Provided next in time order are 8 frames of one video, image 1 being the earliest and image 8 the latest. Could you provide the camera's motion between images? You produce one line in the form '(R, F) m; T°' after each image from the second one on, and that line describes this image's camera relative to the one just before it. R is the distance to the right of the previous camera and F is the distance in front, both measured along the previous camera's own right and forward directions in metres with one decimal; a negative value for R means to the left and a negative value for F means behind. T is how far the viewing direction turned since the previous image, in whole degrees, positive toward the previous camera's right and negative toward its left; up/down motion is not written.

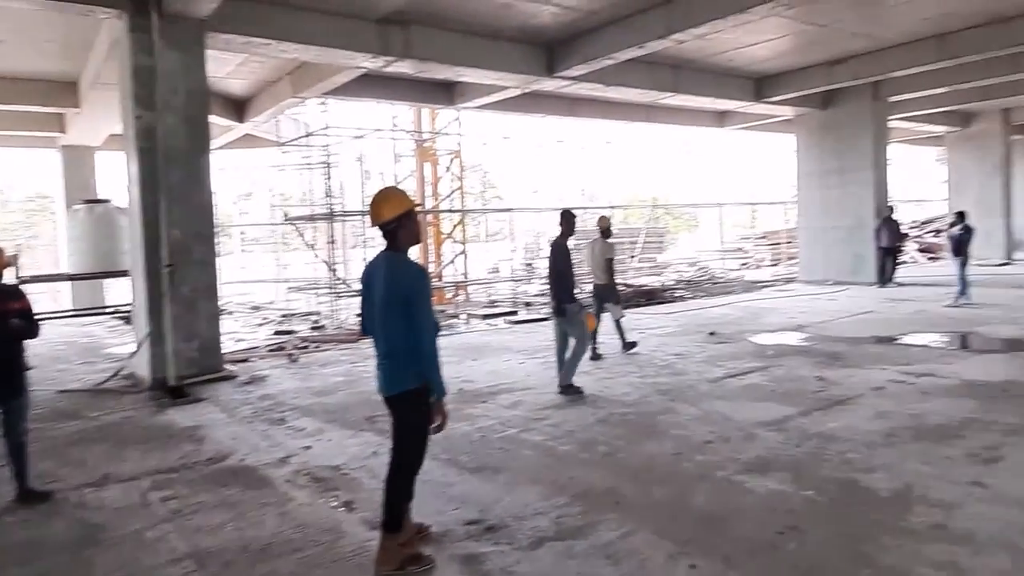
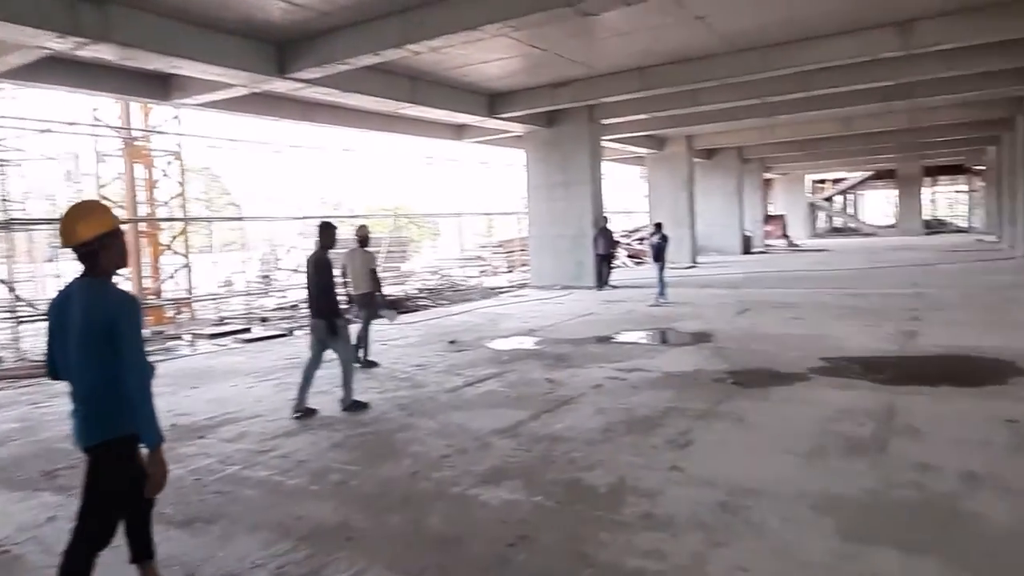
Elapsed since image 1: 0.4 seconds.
(+0.1, +0.1) m; +21°
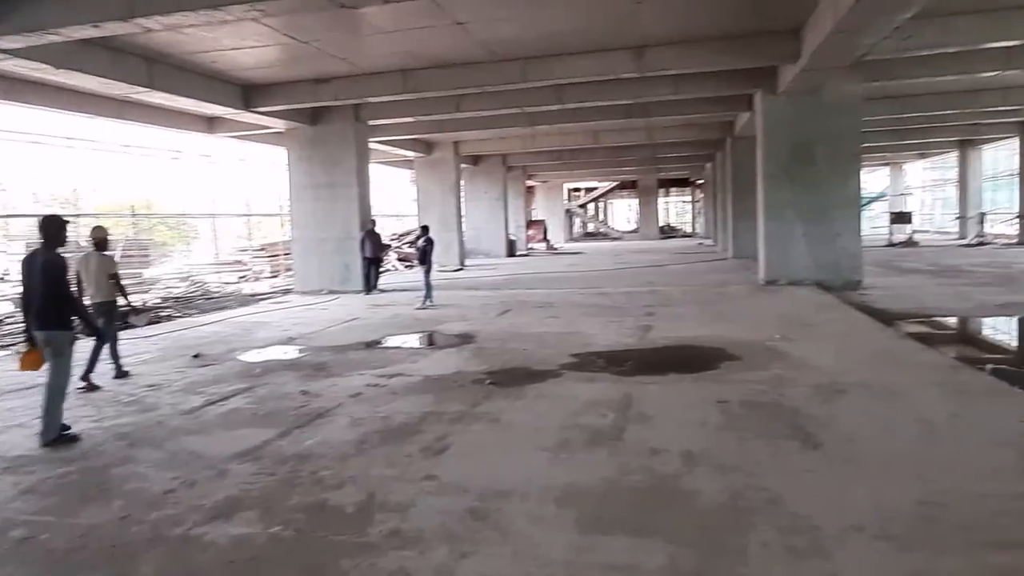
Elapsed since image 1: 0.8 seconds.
(+0.2, +0.1) m; +19°
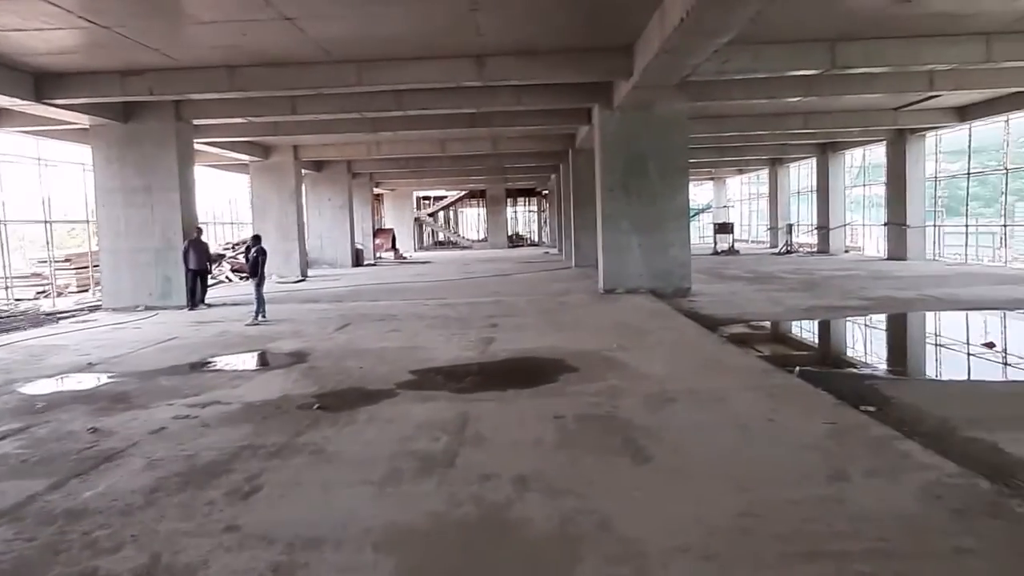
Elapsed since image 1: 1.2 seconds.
(+0.2, +0.2) m; +12°
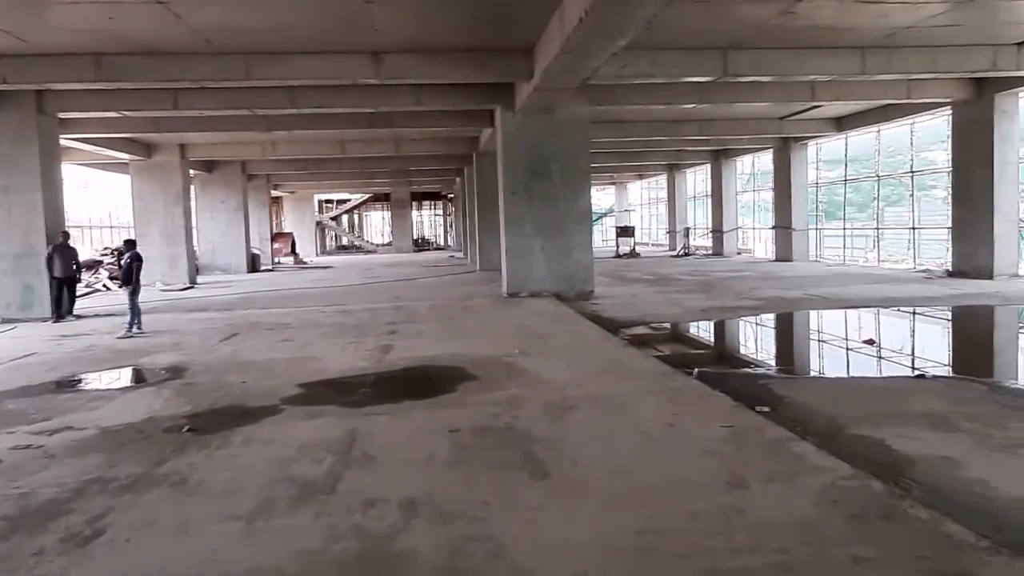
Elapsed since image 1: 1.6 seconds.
(+0.1, +0.2) m; +8°
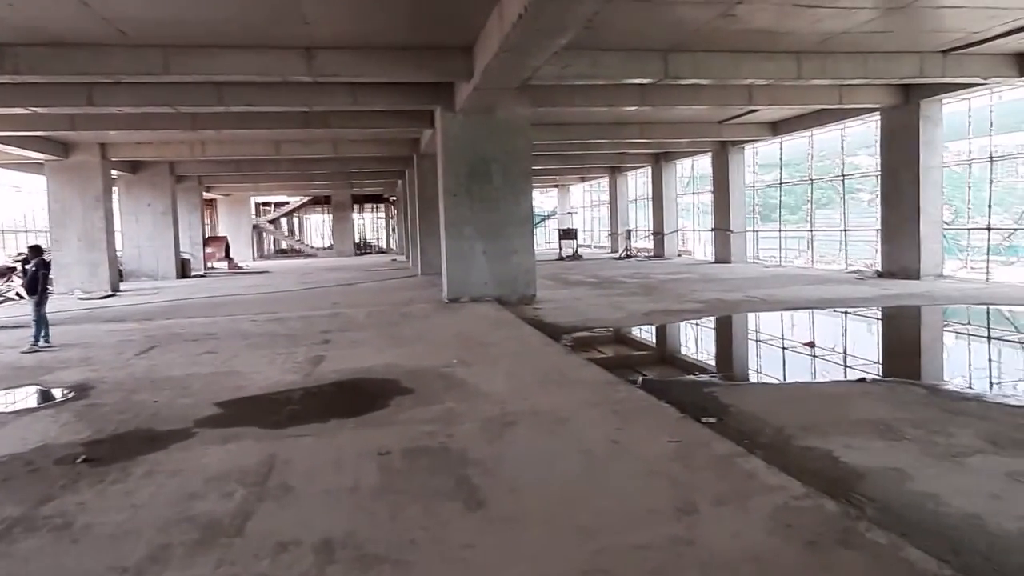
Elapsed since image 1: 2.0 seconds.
(+0.1, +0.3) m; +5°
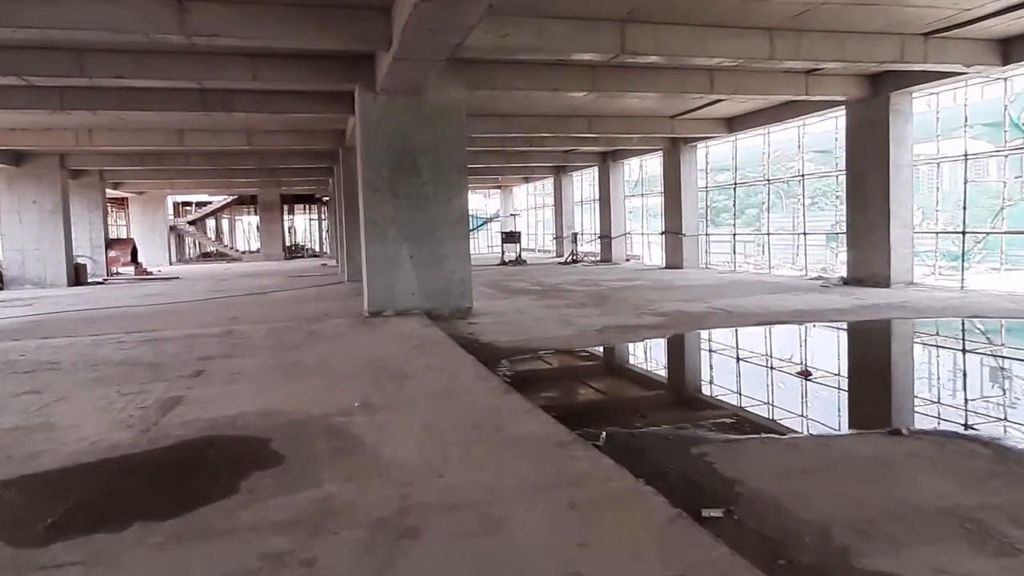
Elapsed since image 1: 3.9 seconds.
(+0.2, +1.5) m; +5°
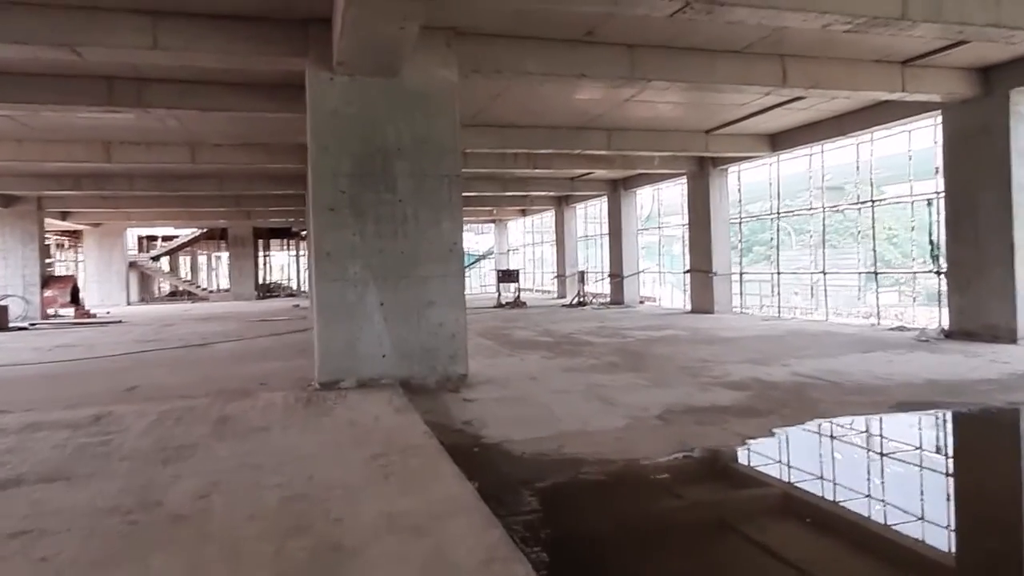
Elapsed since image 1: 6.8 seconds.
(-0.2, +2.7) m; +1°
